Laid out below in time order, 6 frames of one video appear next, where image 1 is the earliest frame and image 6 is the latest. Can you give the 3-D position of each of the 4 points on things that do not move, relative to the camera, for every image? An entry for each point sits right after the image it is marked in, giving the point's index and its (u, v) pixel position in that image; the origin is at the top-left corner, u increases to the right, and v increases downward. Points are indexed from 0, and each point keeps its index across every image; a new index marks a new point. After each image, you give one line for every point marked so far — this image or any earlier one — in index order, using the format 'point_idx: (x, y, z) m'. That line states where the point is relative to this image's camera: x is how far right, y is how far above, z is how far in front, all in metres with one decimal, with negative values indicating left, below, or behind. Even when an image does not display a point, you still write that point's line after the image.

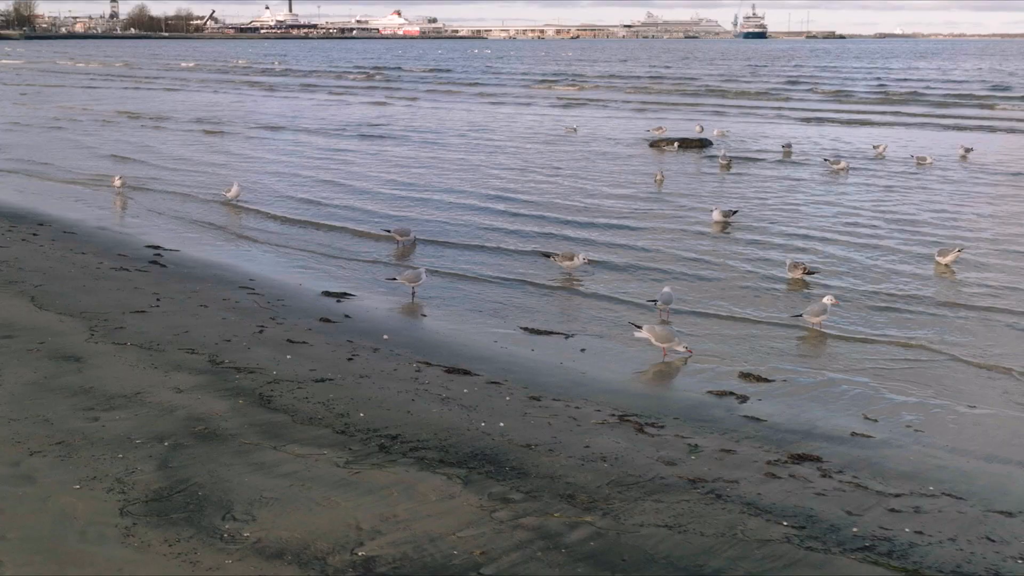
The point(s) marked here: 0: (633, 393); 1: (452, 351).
0: (+0.8, -0.7, +7.4) m
1: (-0.4, -0.4, +8.2) m
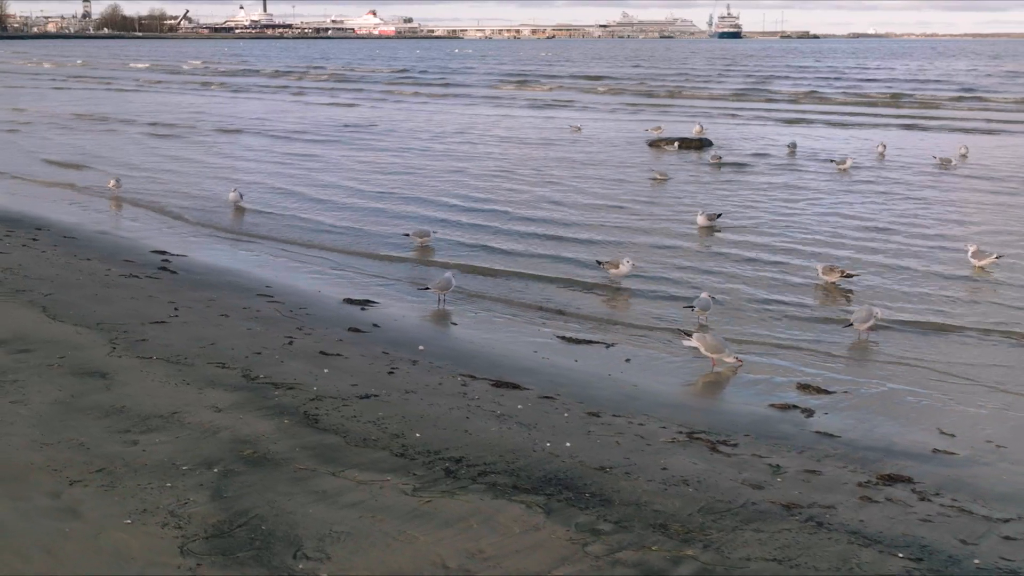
0: (+1.1, -0.7, +7.0) m
1: (-0.1, -0.5, +7.8) m
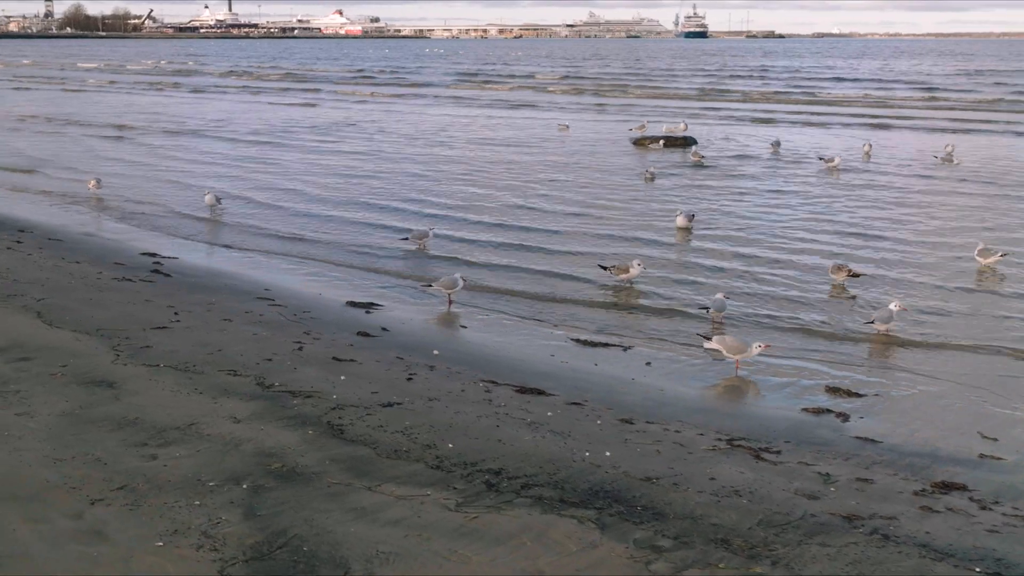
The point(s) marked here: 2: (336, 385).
0: (+1.2, -0.7, +6.8) m
1: (0.0, -0.5, +7.6) m
2: (-1.0, -0.5, +6.6) m
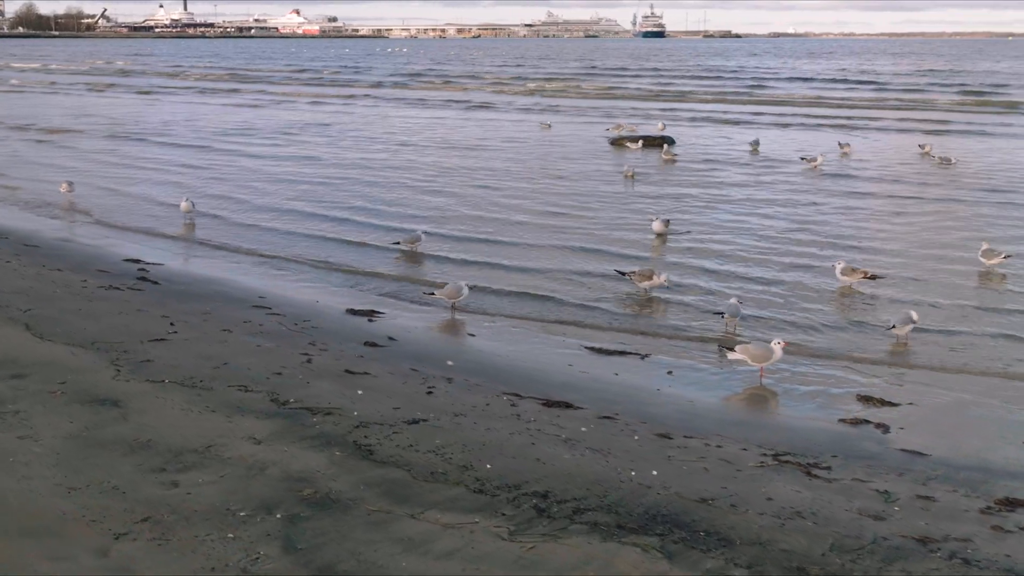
0: (+1.4, -0.8, +6.5) m
1: (+0.1, -0.5, +7.3) m
2: (-0.8, -0.6, +6.3) m
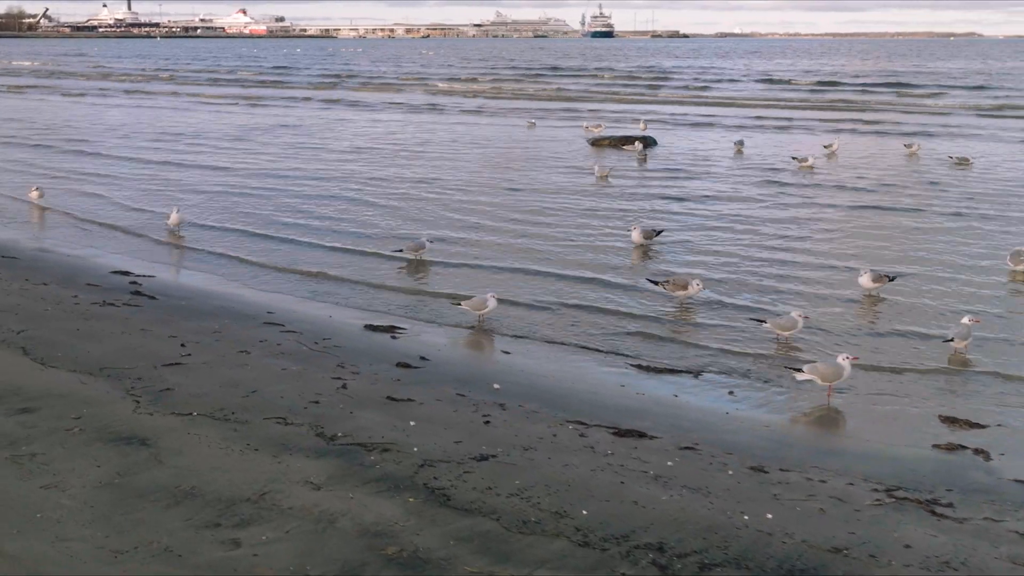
0: (+1.7, -0.8, +6.0) m
1: (+0.4, -0.6, +6.7) m
2: (-0.5, -0.7, +5.6) m
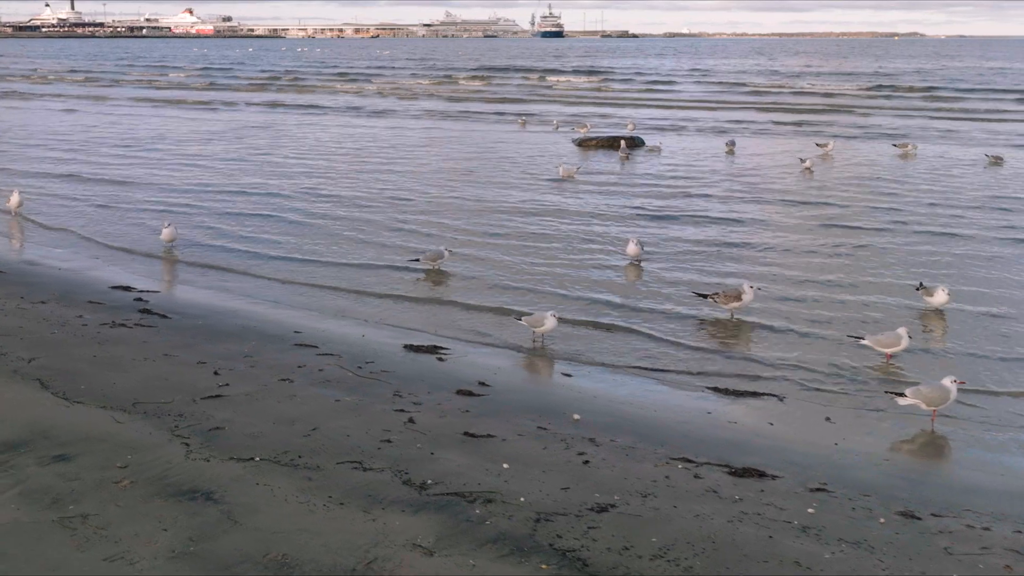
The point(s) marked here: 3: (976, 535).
0: (+2.2, -0.9, +5.4) m
1: (+0.8, -0.7, +6.0) m
2: (0.0, -0.8, +4.9) m
3: (+1.8, -1.0, +4.6) m
